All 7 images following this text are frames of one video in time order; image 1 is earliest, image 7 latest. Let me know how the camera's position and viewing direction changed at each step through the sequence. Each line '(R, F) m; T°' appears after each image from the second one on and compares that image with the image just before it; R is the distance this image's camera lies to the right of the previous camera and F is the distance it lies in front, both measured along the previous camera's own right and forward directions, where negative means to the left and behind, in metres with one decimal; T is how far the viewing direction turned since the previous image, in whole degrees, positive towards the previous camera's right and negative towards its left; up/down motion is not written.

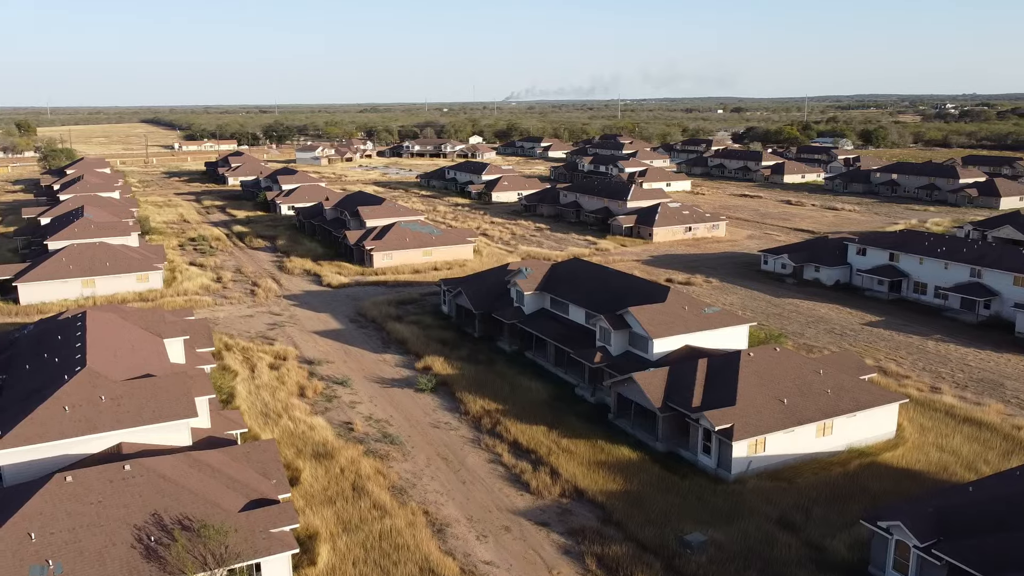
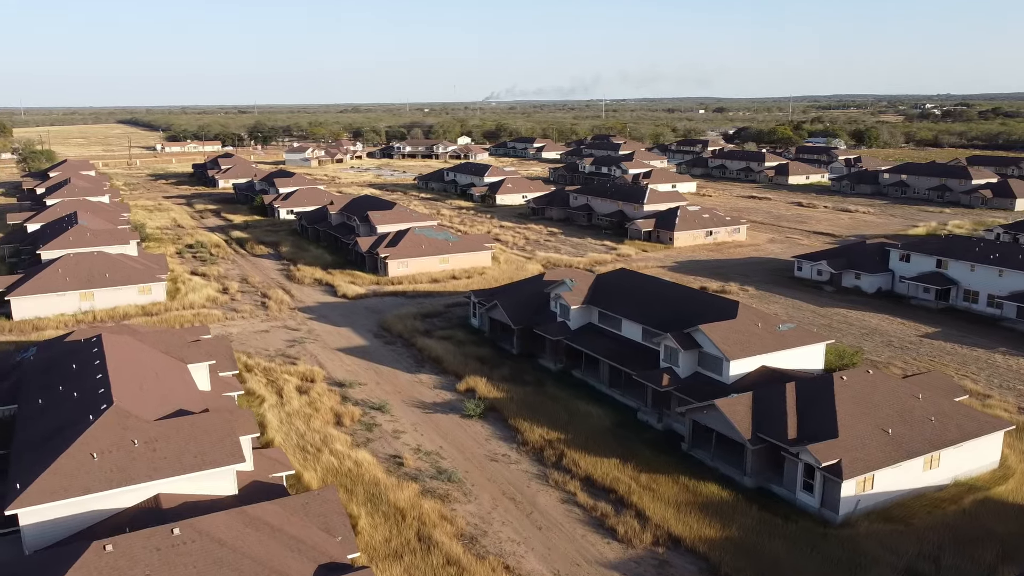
(-2.4, +2.4) m; +1°
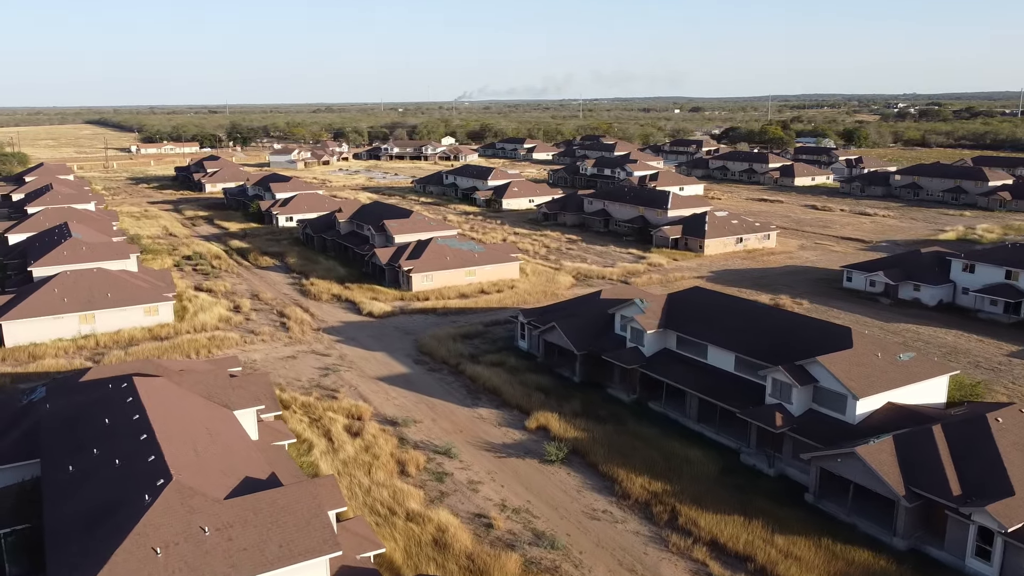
(-3.1, +3.1) m; +2°
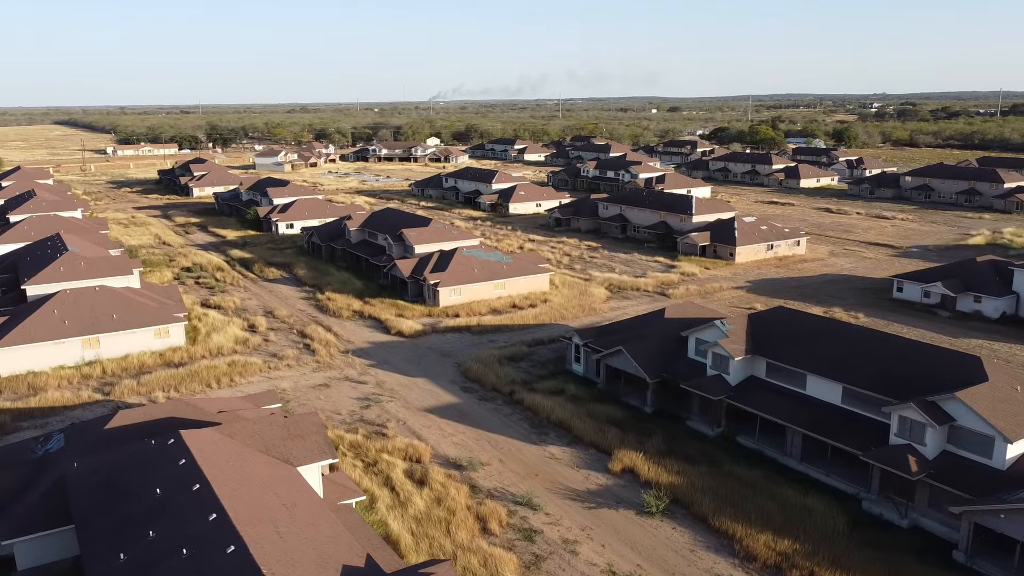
(-2.8, +2.8) m; +2°
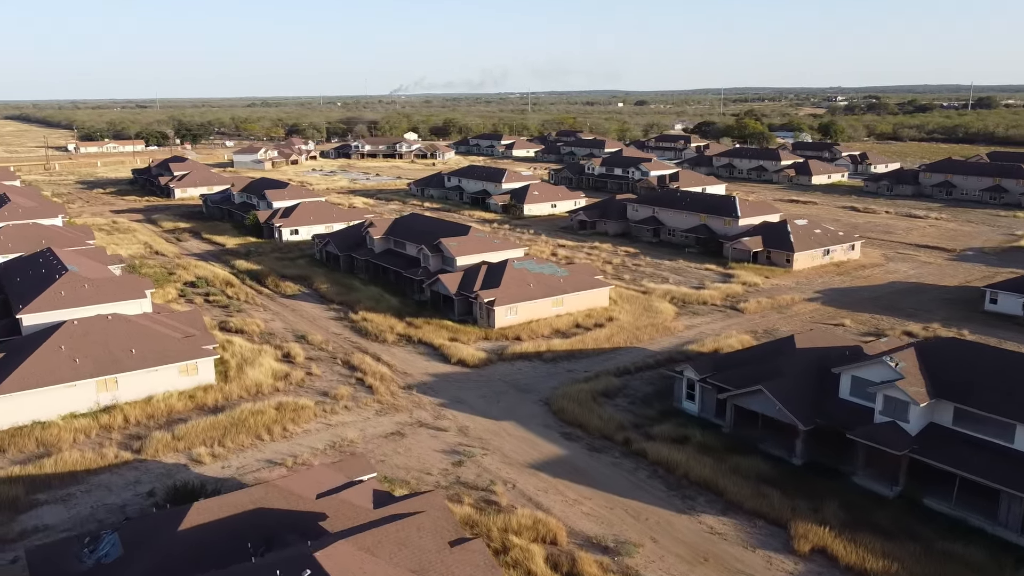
(-4.3, +4.4) m; +3°
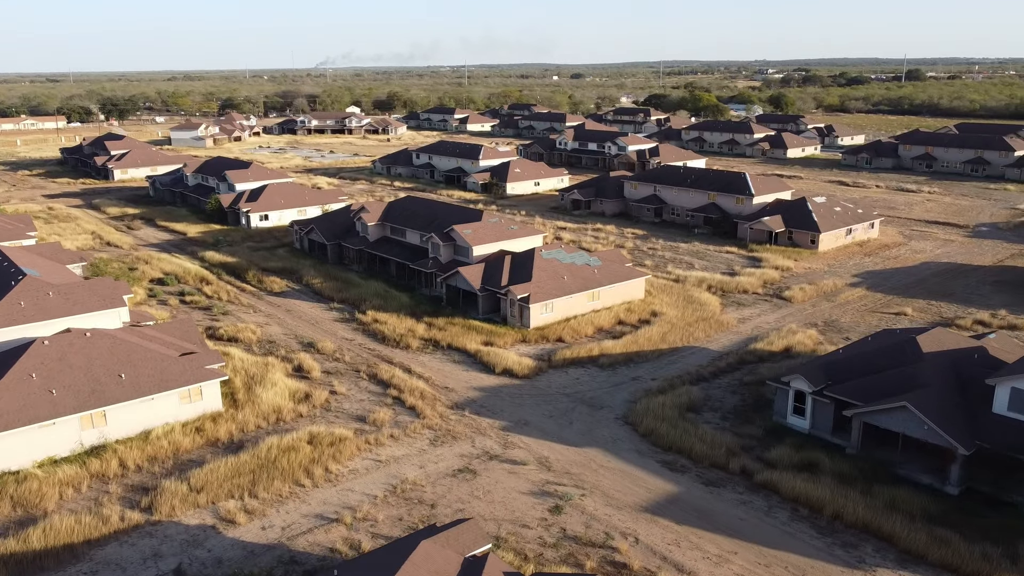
(-3.8, +4.3) m; +5°
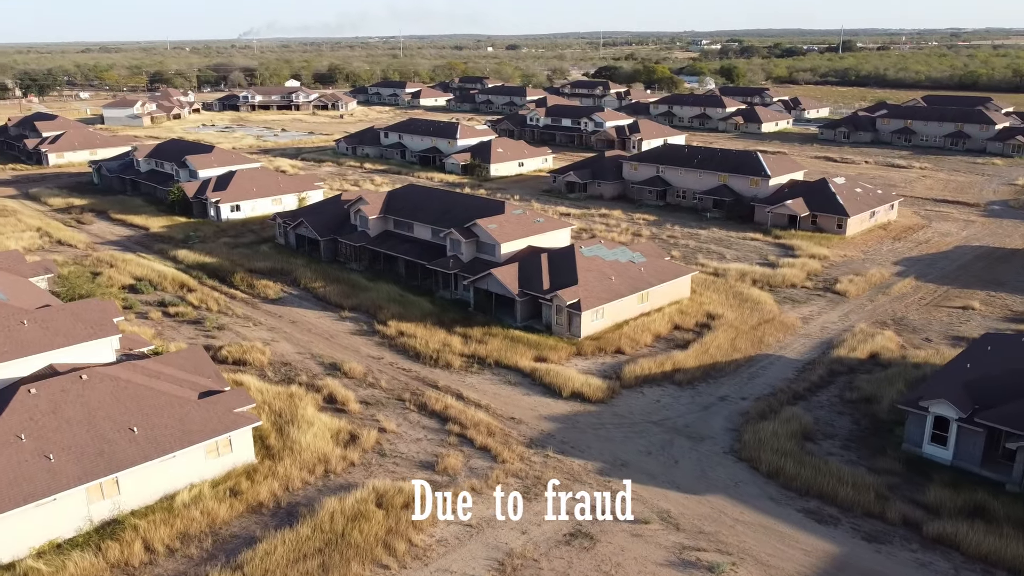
(-3.7, +3.8) m; +5°
